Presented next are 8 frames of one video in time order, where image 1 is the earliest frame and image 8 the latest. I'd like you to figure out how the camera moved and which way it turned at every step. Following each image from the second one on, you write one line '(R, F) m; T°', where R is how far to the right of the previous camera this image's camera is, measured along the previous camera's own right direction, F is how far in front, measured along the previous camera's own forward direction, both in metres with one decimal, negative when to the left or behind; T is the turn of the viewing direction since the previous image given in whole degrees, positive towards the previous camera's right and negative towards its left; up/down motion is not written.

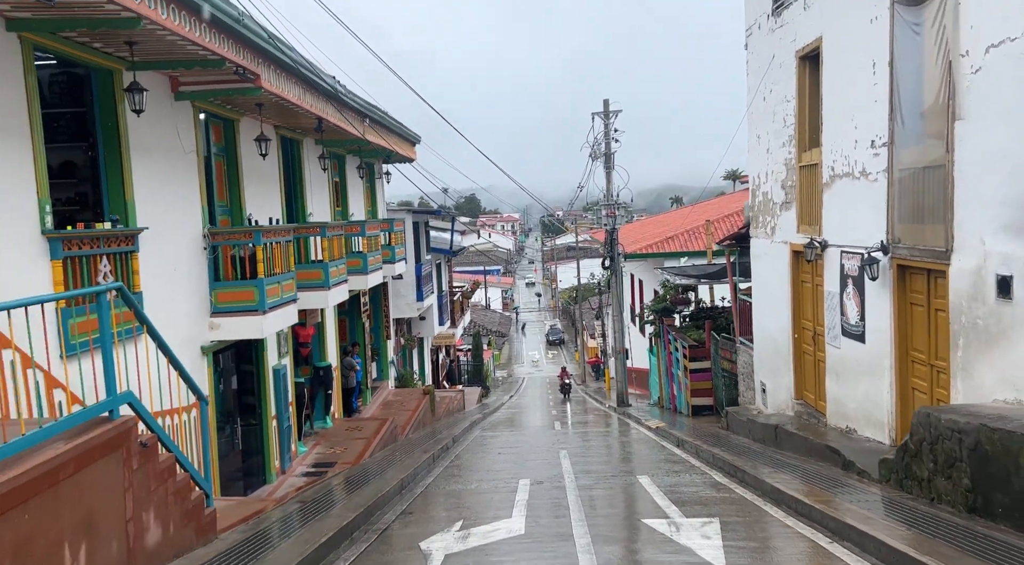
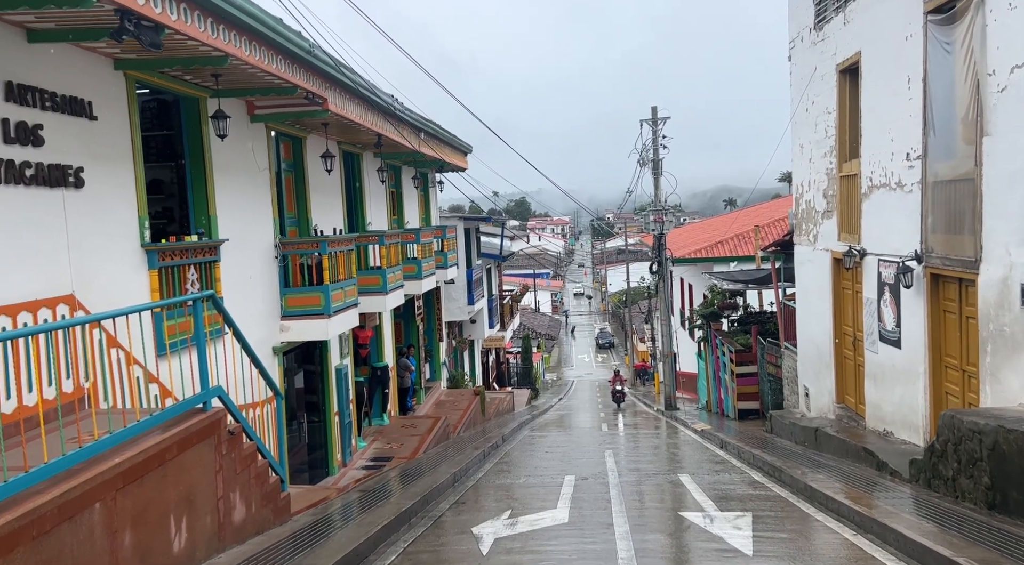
(0.0, -0.6) m; -3°
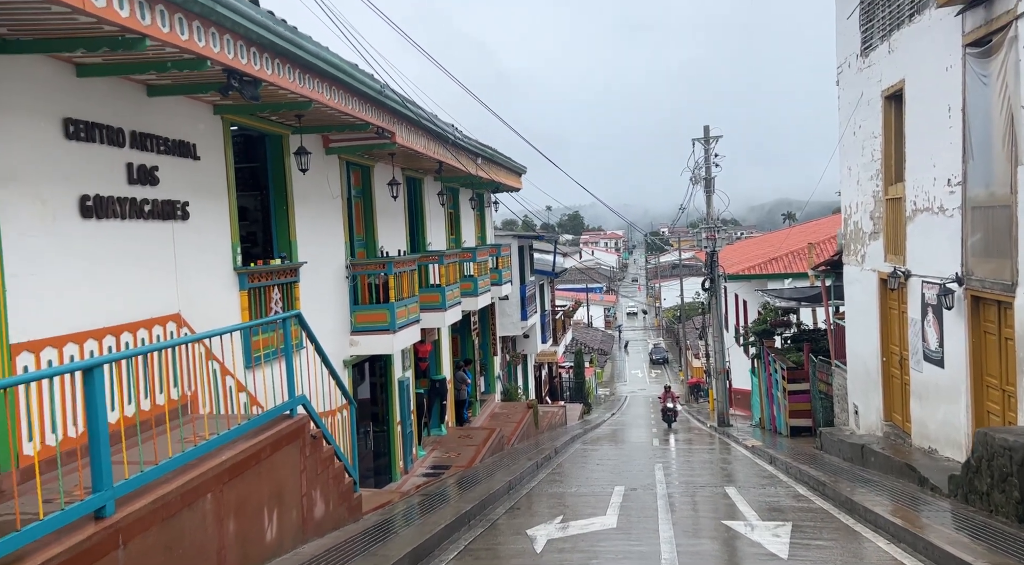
(0.0, -0.7) m; -4°
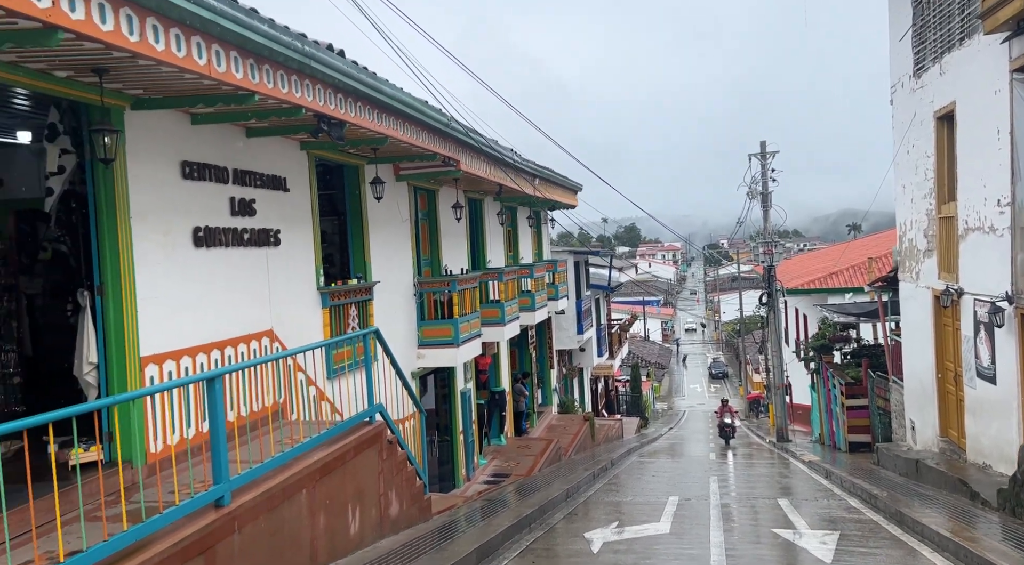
(0.0, -0.6) m; -4°
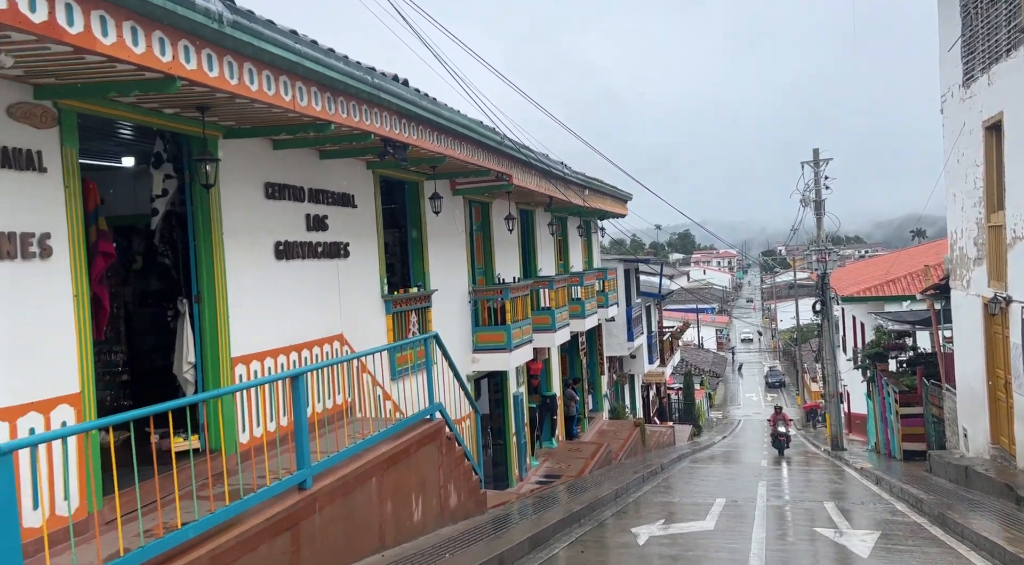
(0.0, -0.6) m; -3°
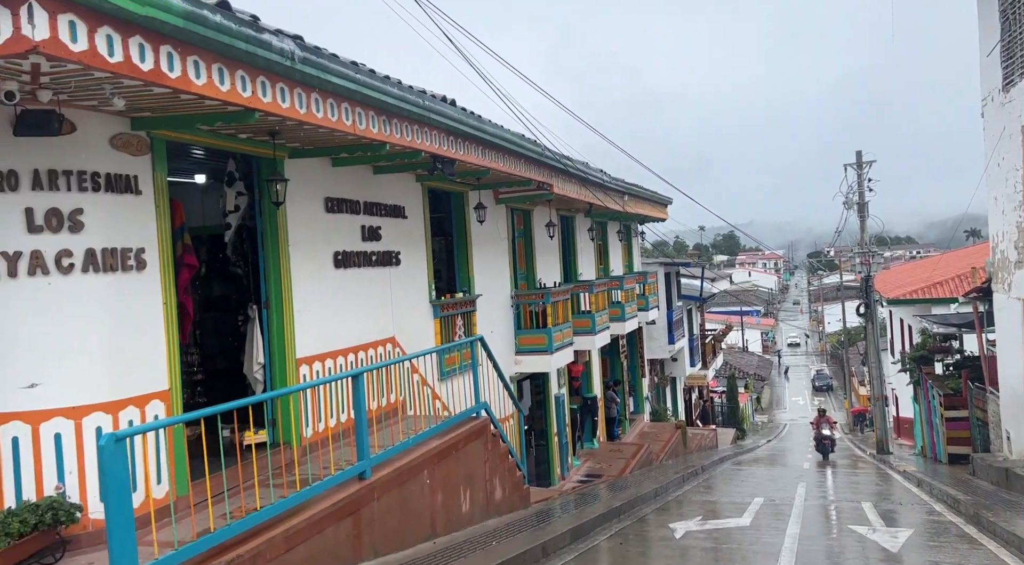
(0.0, -0.5) m; -3°
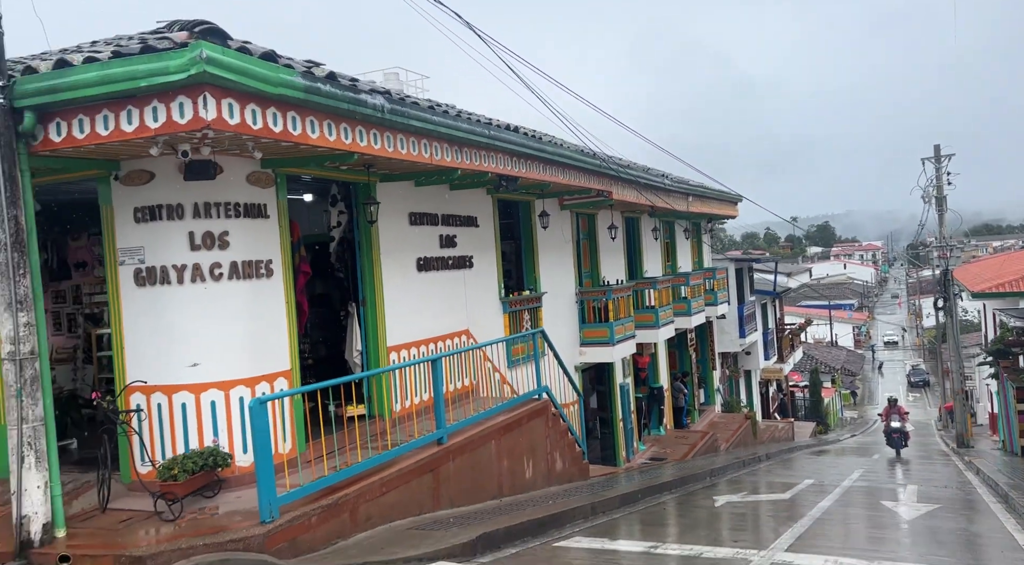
(+0.3, -1.4) m; -6°
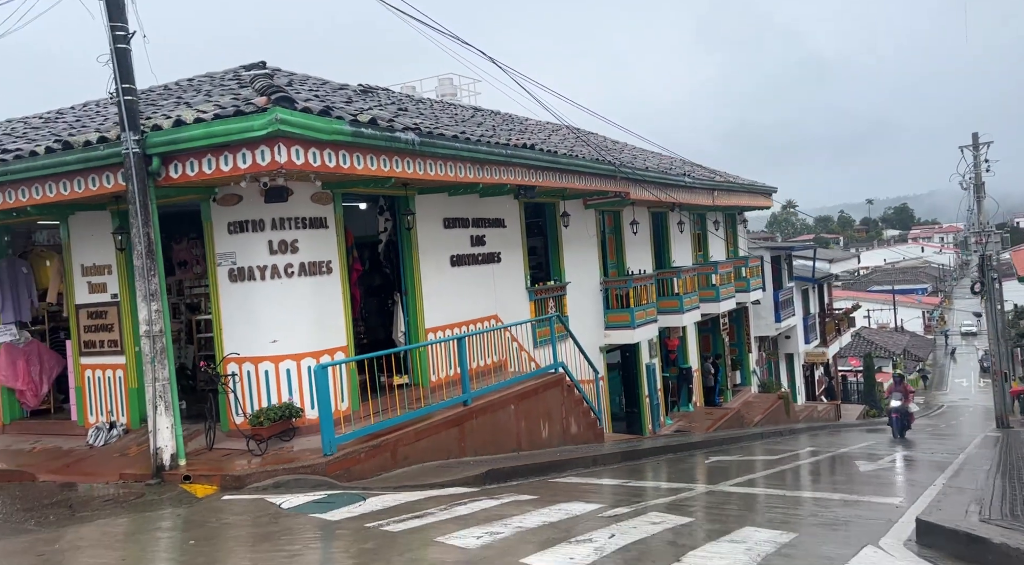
(+0.6, -1.8) m; -4°
